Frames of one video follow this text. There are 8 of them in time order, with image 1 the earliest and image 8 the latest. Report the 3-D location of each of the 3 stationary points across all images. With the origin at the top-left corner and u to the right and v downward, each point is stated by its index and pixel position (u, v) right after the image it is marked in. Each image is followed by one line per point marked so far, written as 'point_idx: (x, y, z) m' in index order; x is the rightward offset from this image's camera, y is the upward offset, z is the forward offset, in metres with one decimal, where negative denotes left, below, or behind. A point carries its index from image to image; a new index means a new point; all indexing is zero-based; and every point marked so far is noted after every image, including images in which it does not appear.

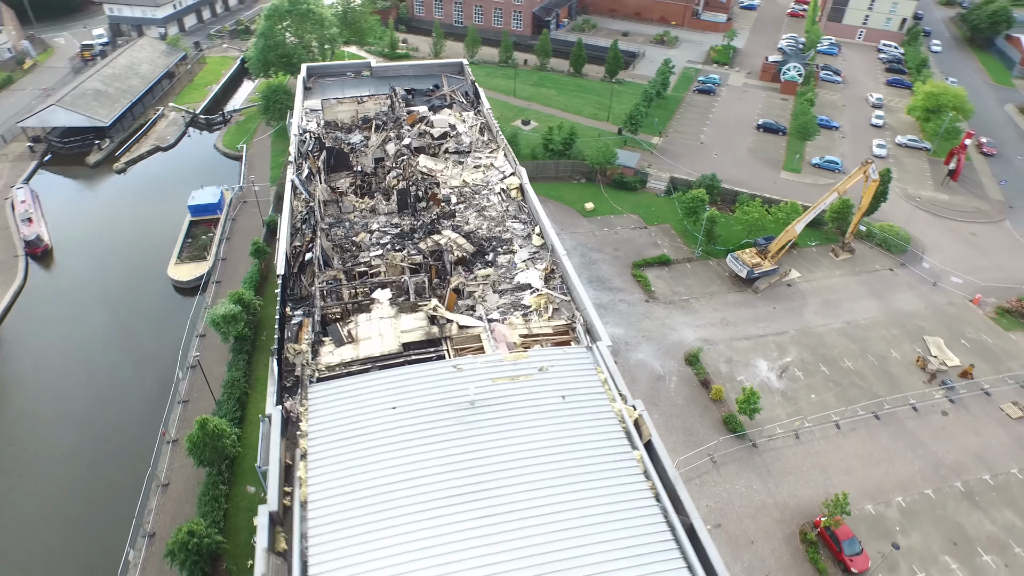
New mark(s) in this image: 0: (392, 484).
0: (-2.4, -4.2, +13.3) m
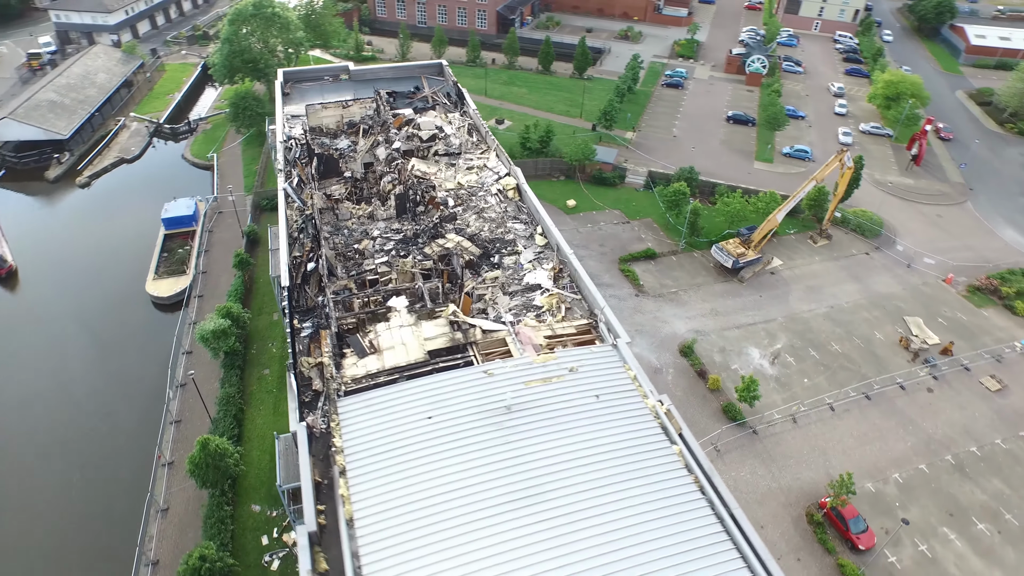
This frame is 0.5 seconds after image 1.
0: (-1.4, -4.3, +13.1) m
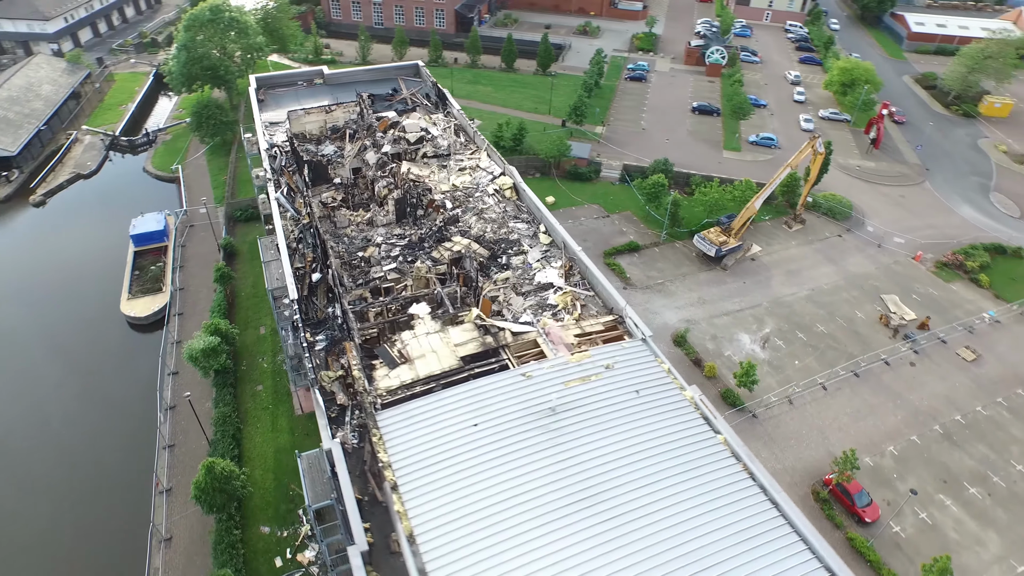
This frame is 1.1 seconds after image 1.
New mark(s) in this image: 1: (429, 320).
0: (-0.2, -4.4, +12.9) m
1: (-2.3, -0.9, +17.3) m
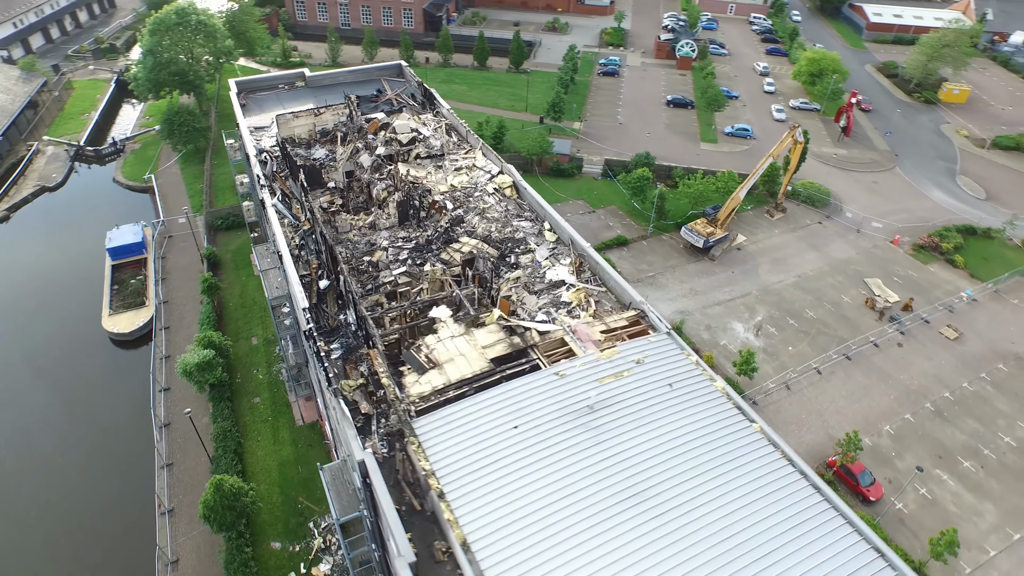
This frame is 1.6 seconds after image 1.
0: (+0.8, -4.4, +12.8) m
1: (-1.6, -1.0, +17.1) m
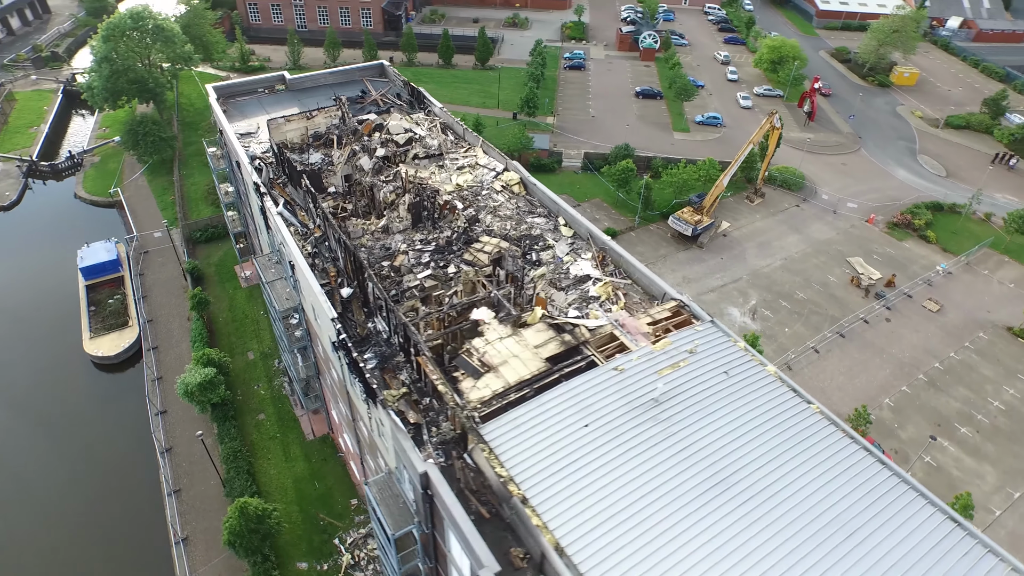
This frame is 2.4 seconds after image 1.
0: (+2.5, -4.3, +12.6) m
1: (-0.4, -1.0, +16.7) m
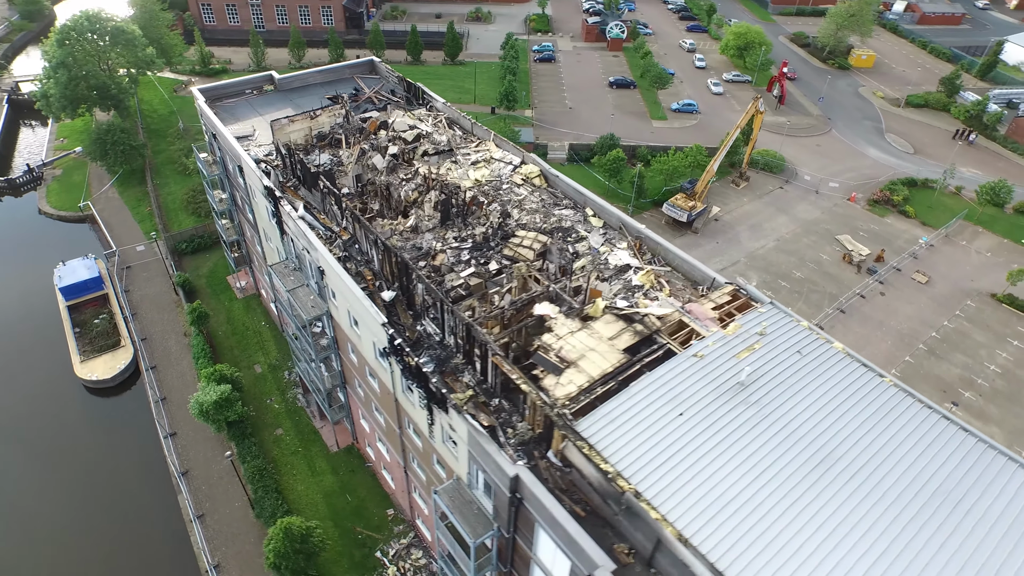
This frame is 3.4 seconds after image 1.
0: (+4.7, -4.0, +12.5) m
1: (+1.3, -0.8, +16.3) m
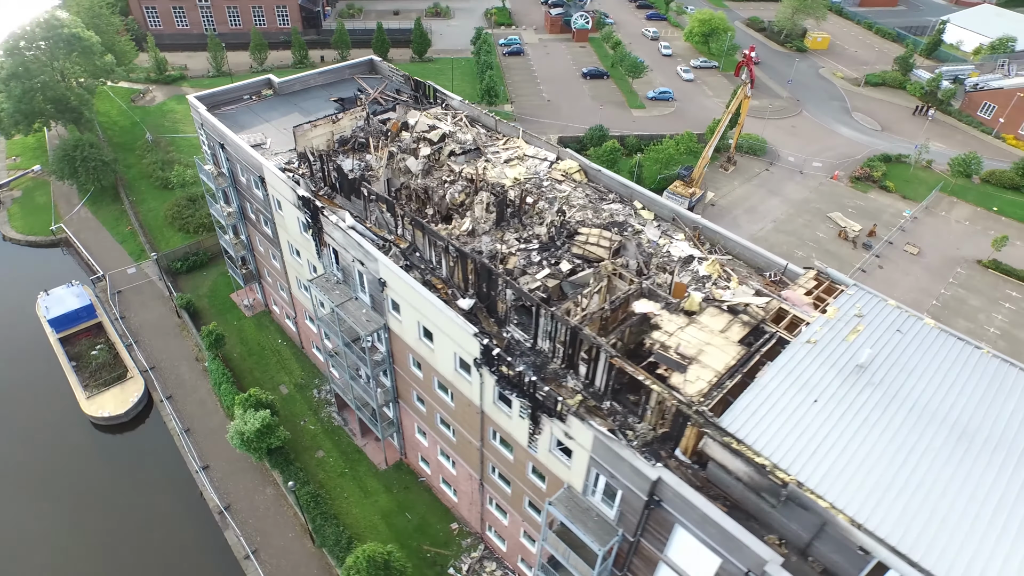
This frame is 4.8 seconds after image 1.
0: (+7.9, -3.6, +12.5) m
1: (+3.9, -0.7, +16.0) m
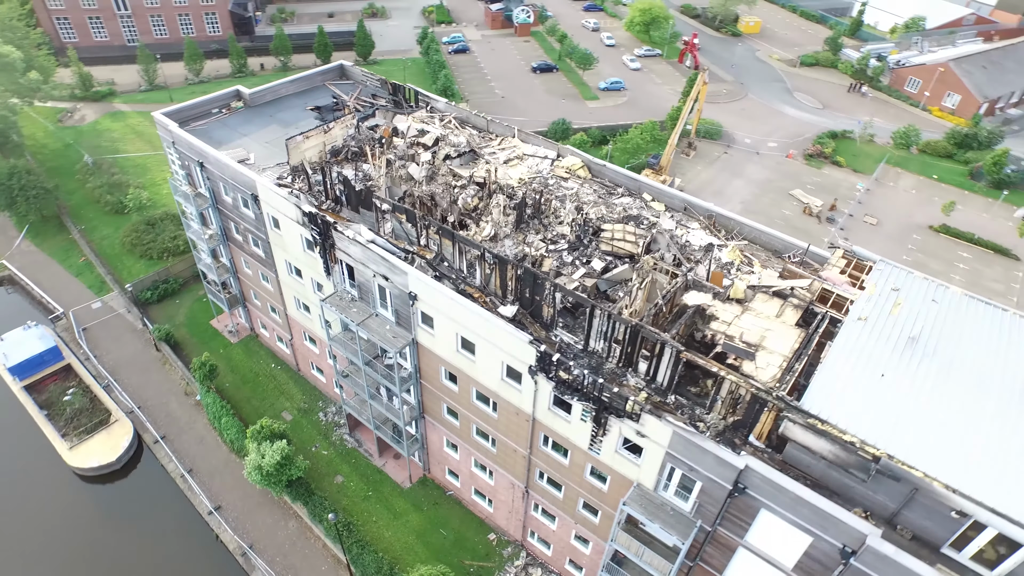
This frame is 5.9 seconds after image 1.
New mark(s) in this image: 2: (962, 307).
0: (+9.9, -3.0, +13.1) m
1: (+5.3, -0.4, +16.1) m
2: (+11.7, -0.6, +16.2) m
